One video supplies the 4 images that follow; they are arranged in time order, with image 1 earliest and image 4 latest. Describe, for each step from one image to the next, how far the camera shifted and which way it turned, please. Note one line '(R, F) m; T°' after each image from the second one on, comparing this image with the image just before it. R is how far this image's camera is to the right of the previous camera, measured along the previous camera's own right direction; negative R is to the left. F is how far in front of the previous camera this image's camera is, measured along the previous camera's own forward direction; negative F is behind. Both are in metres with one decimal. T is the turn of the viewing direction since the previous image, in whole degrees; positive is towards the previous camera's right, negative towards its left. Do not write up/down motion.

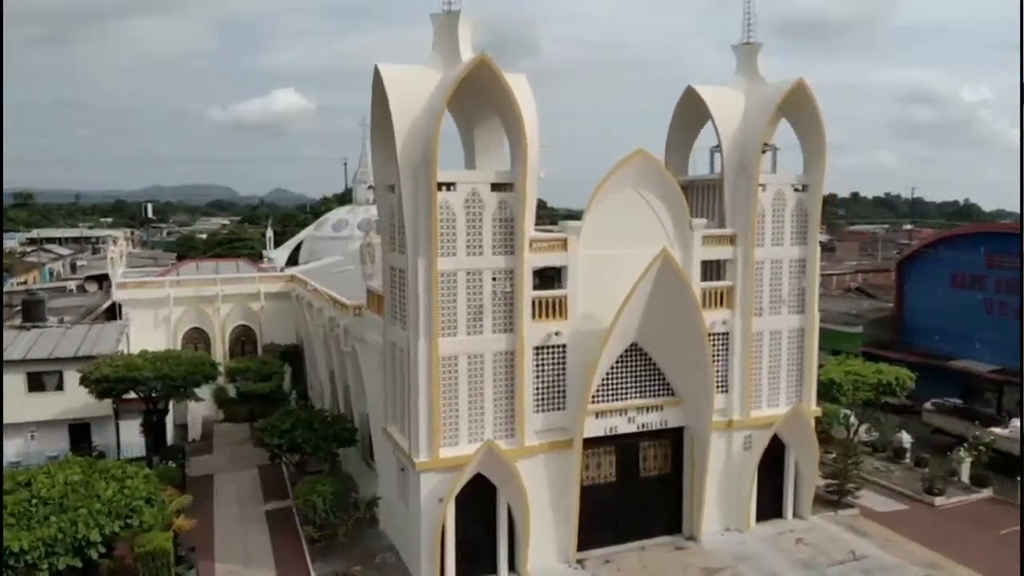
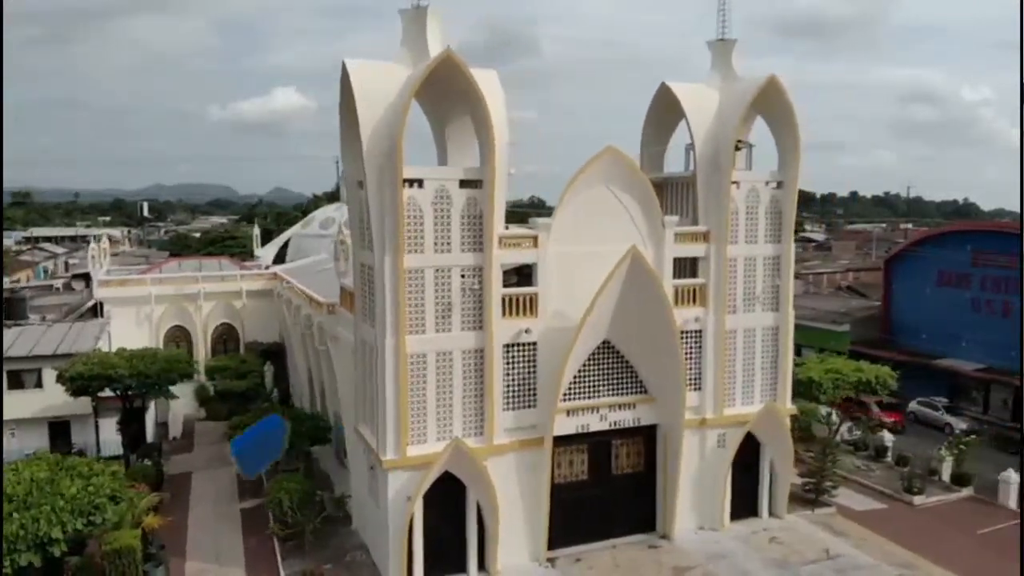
(+0.6, +0.1) m; 0°
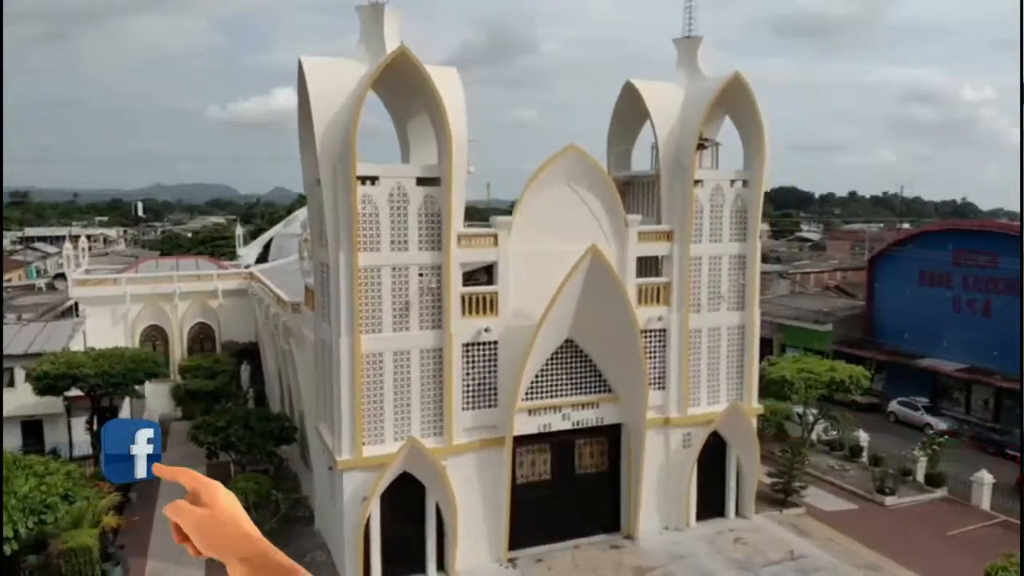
(+0.9, +0.1) m; 0°
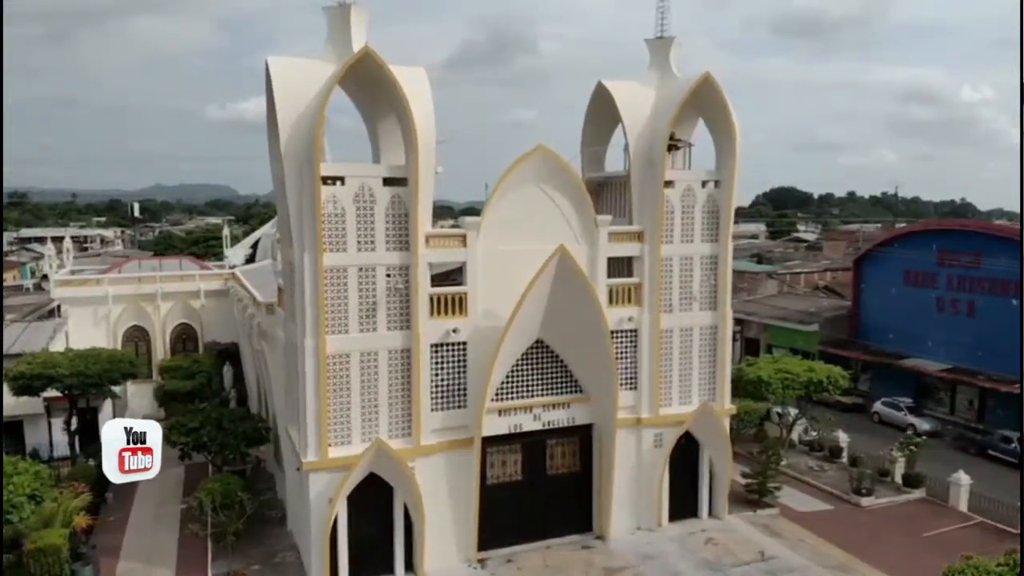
(+0.7, 0.0) m; 0°
